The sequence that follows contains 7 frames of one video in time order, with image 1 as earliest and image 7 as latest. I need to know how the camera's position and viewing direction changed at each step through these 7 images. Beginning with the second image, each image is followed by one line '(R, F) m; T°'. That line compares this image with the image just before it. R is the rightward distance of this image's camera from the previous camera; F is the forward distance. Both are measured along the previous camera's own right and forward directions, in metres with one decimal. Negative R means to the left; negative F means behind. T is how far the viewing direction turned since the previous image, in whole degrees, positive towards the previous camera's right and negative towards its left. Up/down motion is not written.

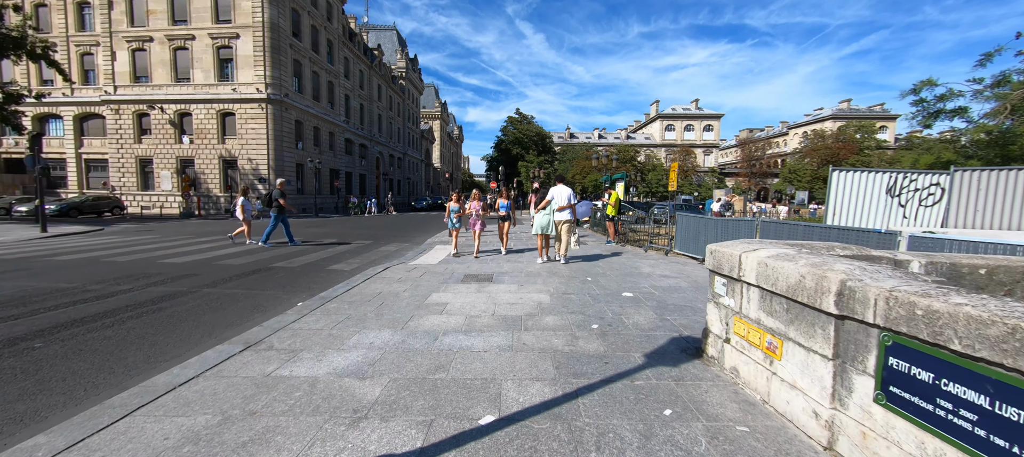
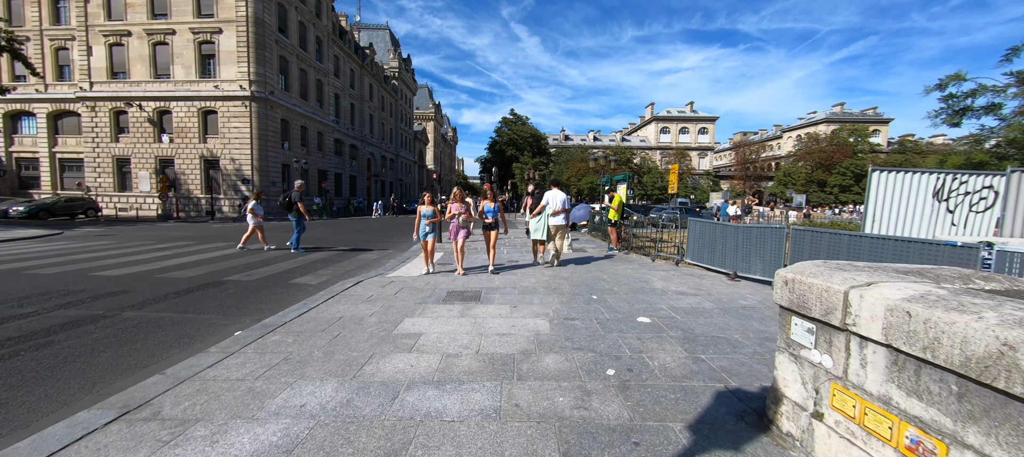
(0.0, +1.0) m; +1°
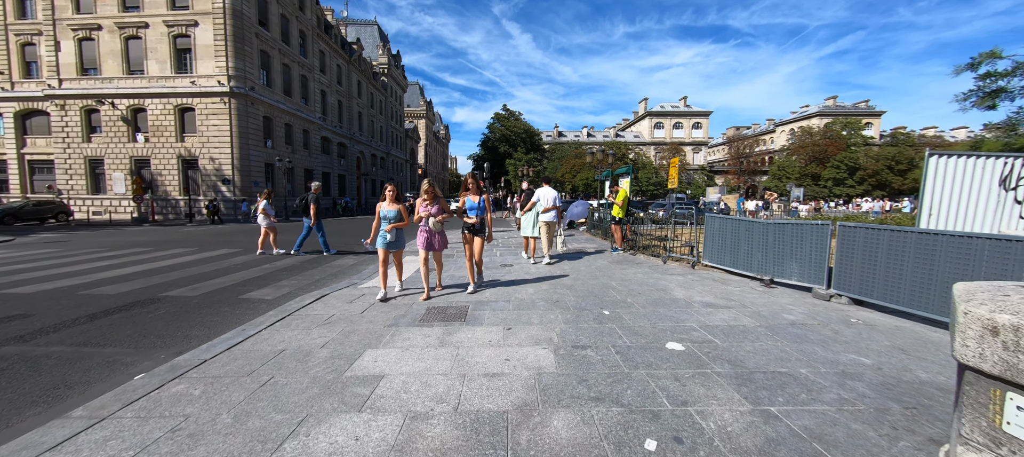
(0.0, +1.0) m; +1°
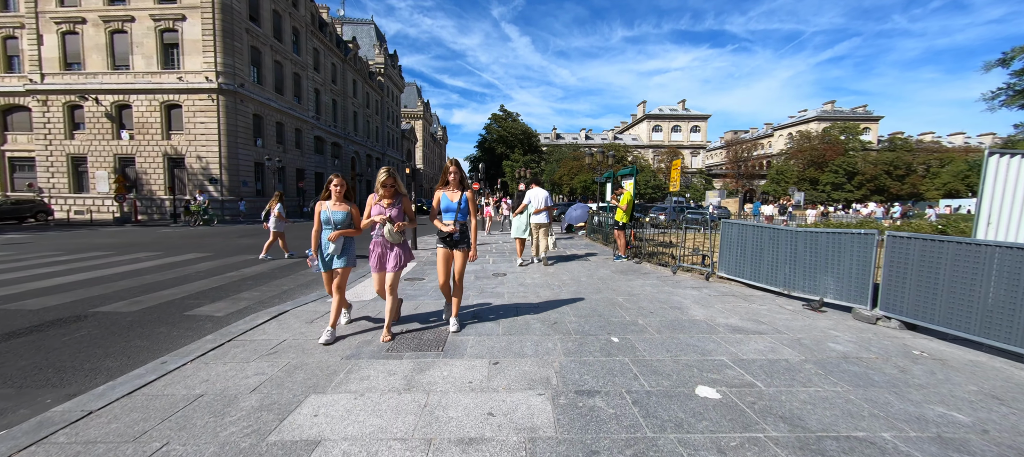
(+0.1, +0.7) m; 0°
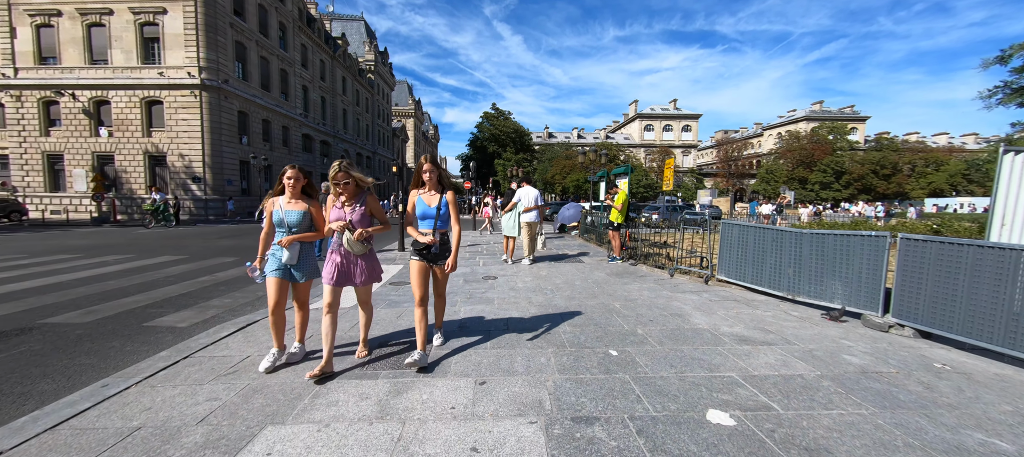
(0.0, +0.3) m; +1°
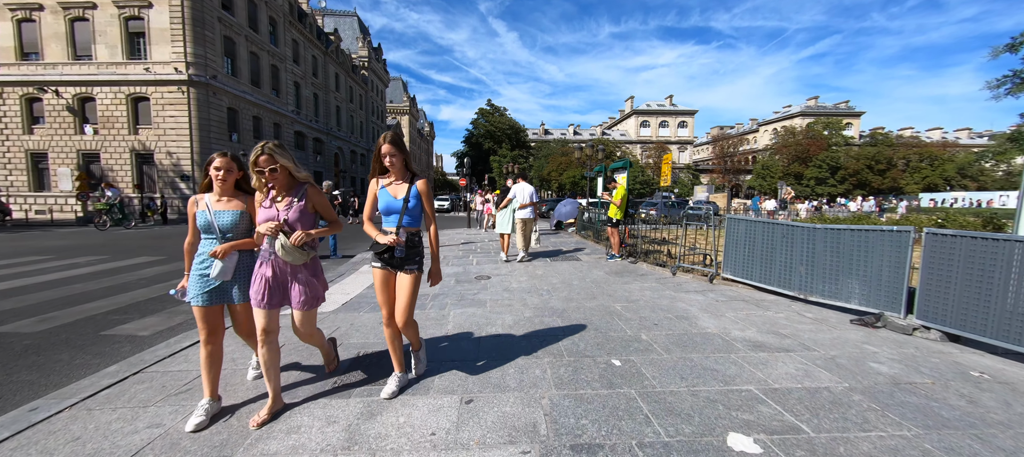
(+0.1, +0.3) m; +1°
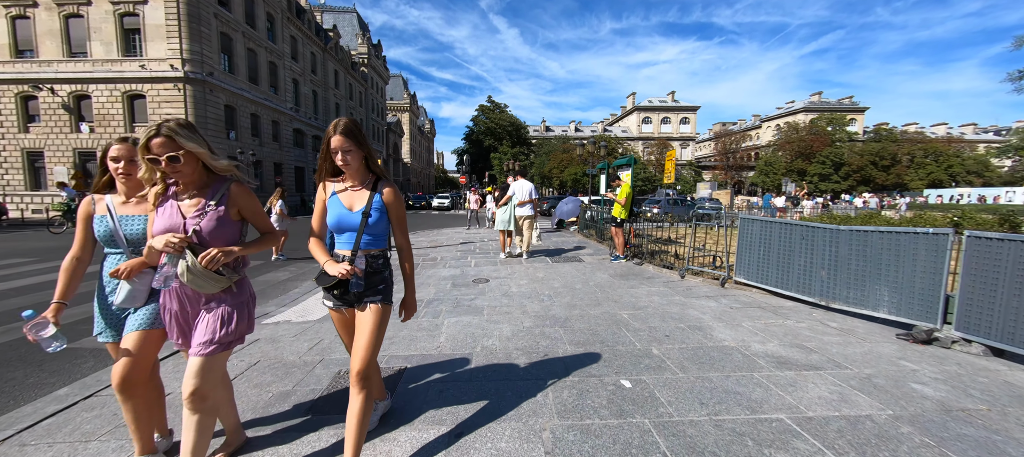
(0.0, +0.3) m; 0°
